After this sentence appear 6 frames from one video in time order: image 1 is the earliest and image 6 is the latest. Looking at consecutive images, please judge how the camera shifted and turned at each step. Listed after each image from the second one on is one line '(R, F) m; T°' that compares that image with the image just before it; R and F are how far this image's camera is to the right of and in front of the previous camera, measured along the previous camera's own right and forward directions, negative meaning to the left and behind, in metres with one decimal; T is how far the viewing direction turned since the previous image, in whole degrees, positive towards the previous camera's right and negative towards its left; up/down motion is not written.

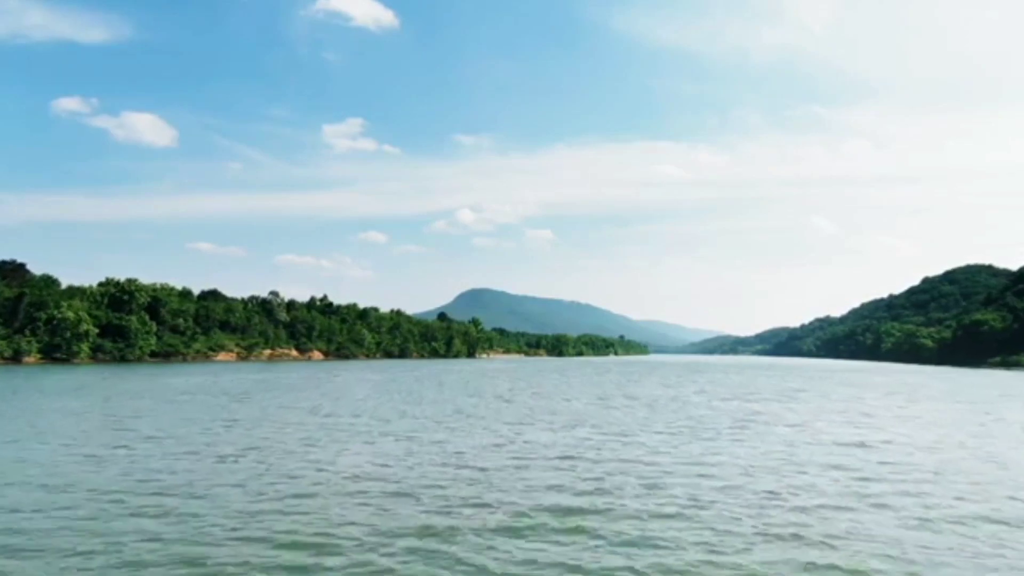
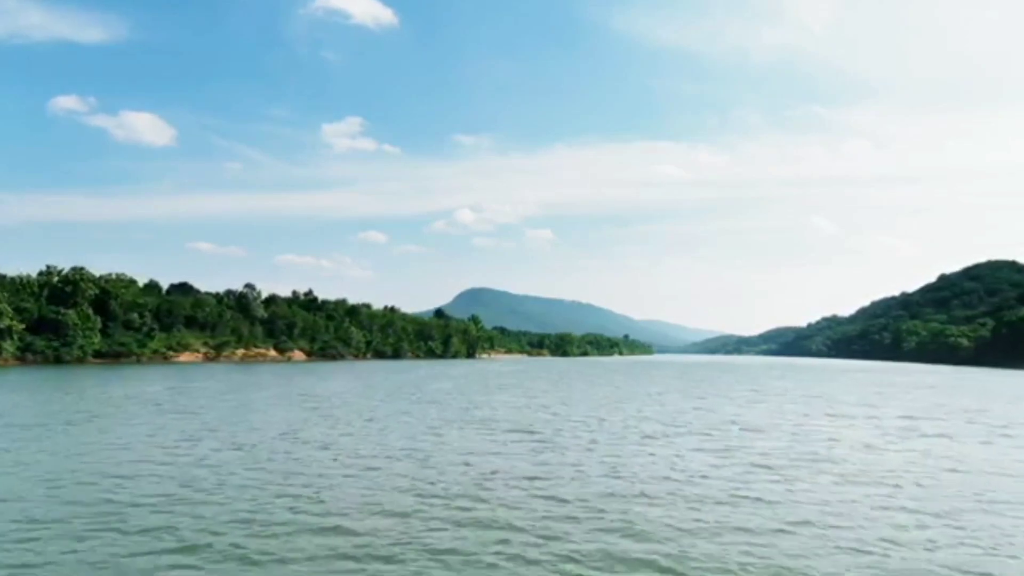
(-0.5, +11.9) m; 0°
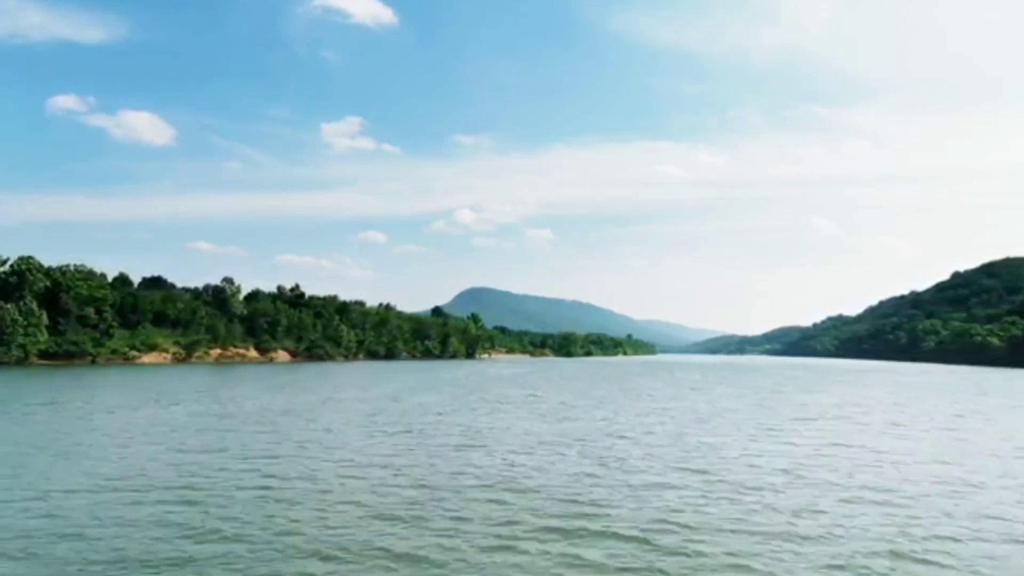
(-0.4, +8.8) m; 0°
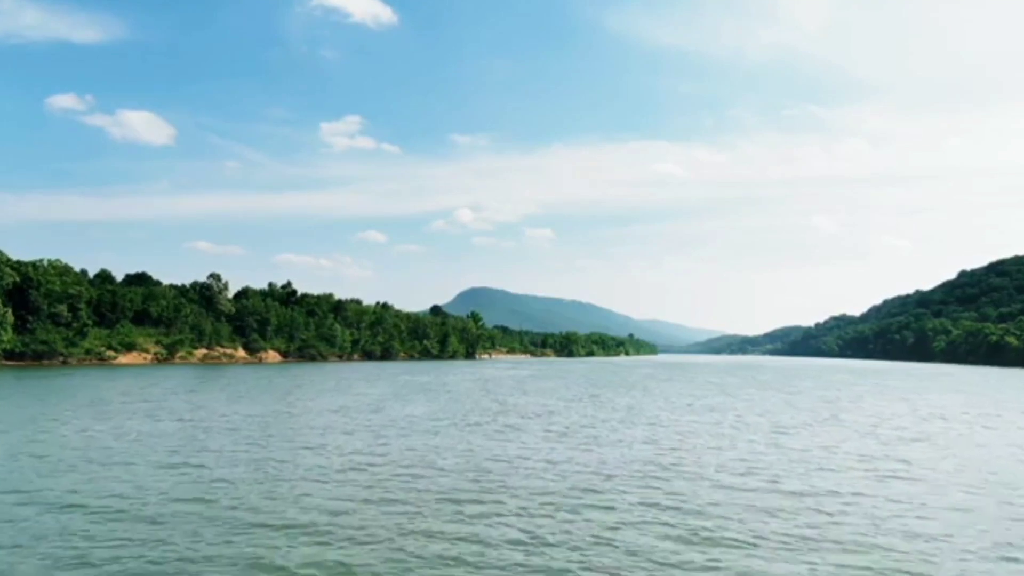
(-0.3, +4.6) m; 0°
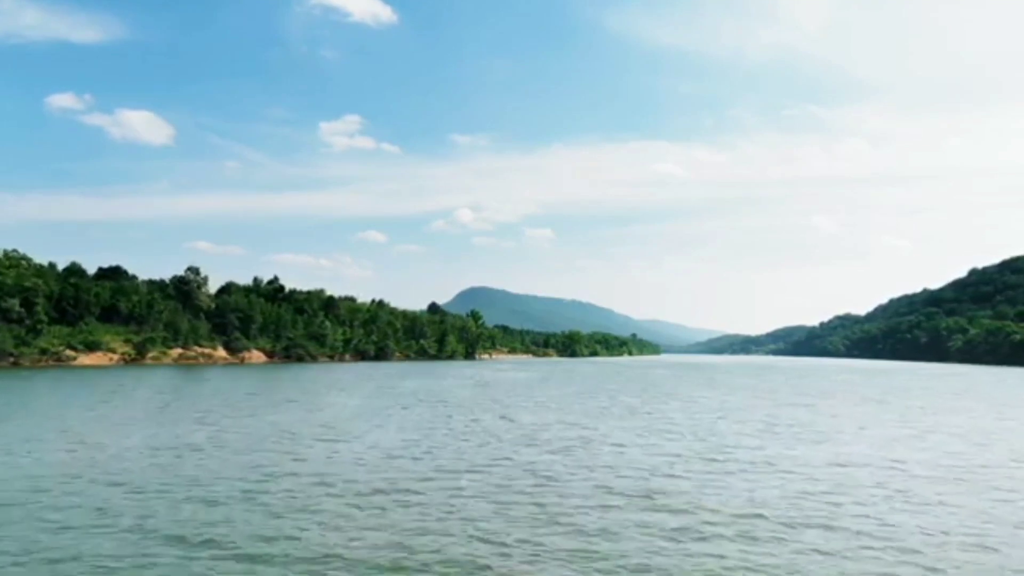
(-0.3, +6.8) m; 0°
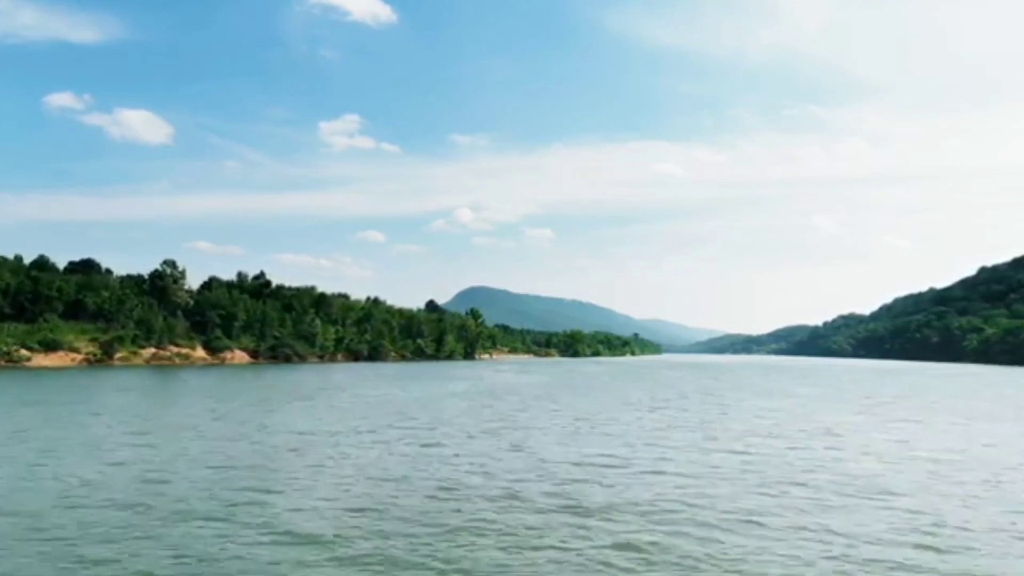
(-0.2, +5.9) m; 0°
